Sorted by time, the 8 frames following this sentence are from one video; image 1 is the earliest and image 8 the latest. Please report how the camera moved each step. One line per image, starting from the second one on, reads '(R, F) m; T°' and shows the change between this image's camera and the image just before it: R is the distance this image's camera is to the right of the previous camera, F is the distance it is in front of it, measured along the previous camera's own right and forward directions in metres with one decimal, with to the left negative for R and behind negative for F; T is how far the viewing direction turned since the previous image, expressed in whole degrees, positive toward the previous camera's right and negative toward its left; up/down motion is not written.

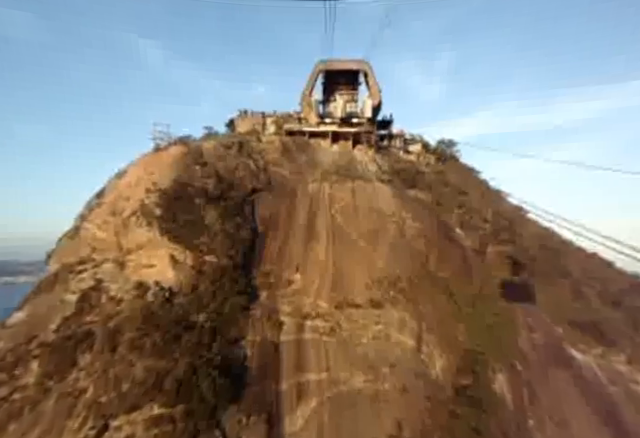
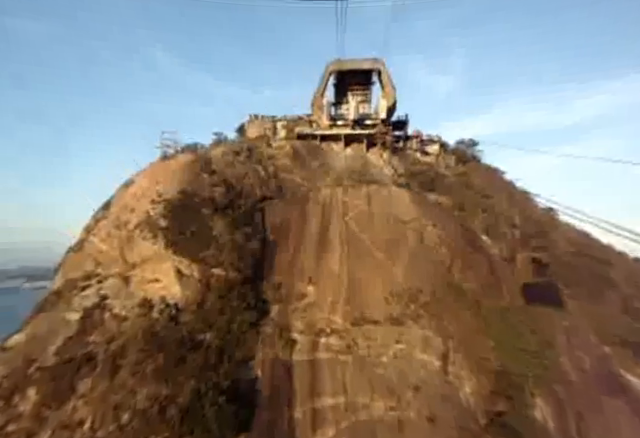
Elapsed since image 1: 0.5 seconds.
(0.0, +0.9) m; -3°
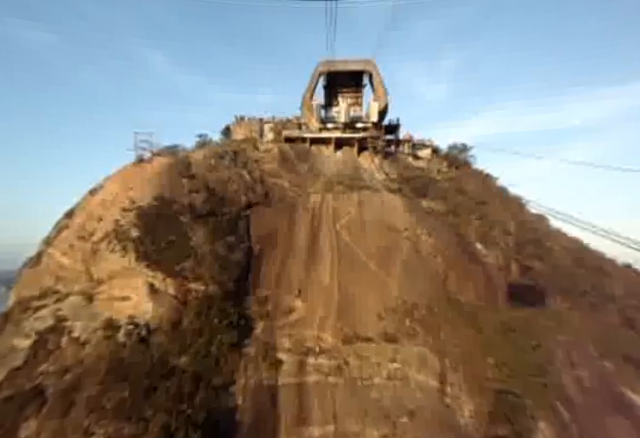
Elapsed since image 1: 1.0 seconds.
(+0.1, +0.9) m; +2°
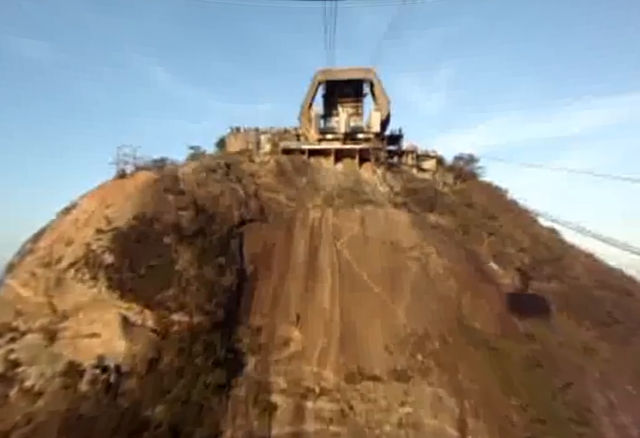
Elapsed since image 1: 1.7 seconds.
(0.0, +1.3) m; 0°
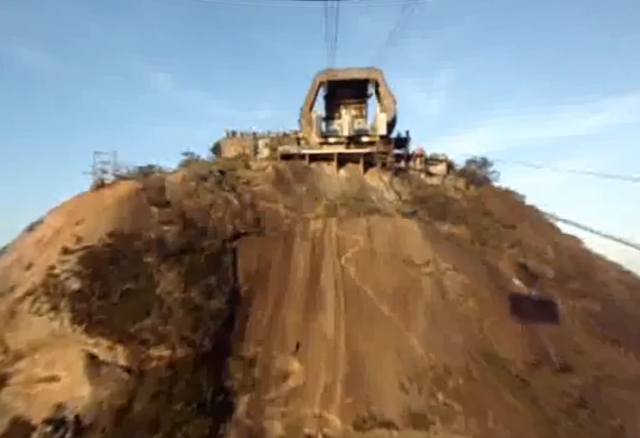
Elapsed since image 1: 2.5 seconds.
(0.0, +1.5) m; -1°
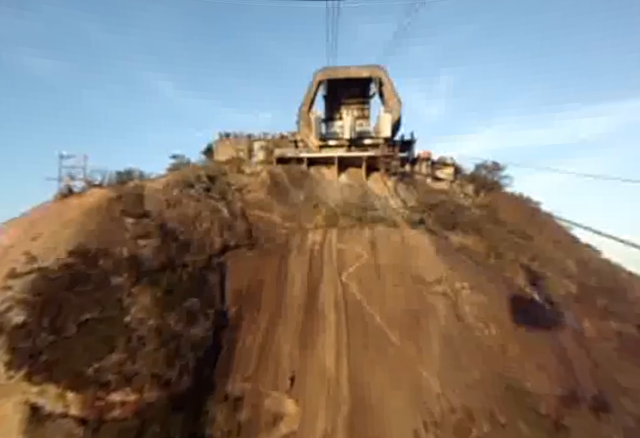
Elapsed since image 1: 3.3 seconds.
(0.0, +1.5) m; 0°
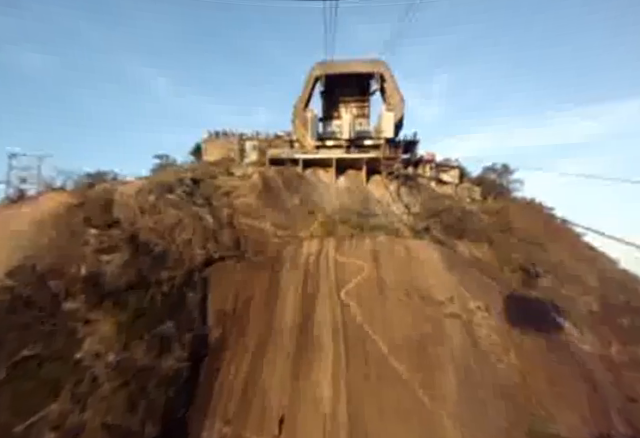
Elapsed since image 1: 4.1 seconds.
(+0.1, +1.4) m; 0°
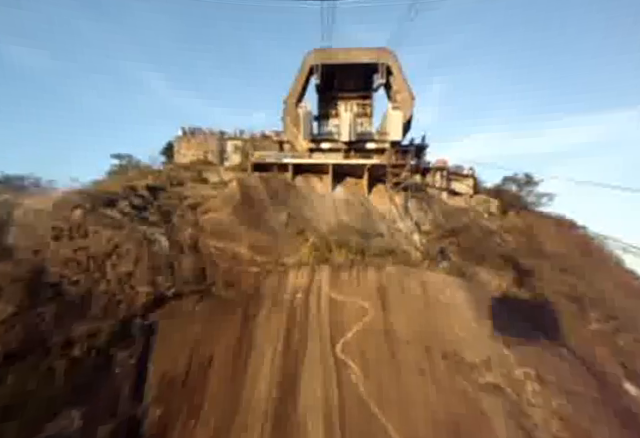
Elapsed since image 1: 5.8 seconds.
(+0.1, +2.8) m; +1°
